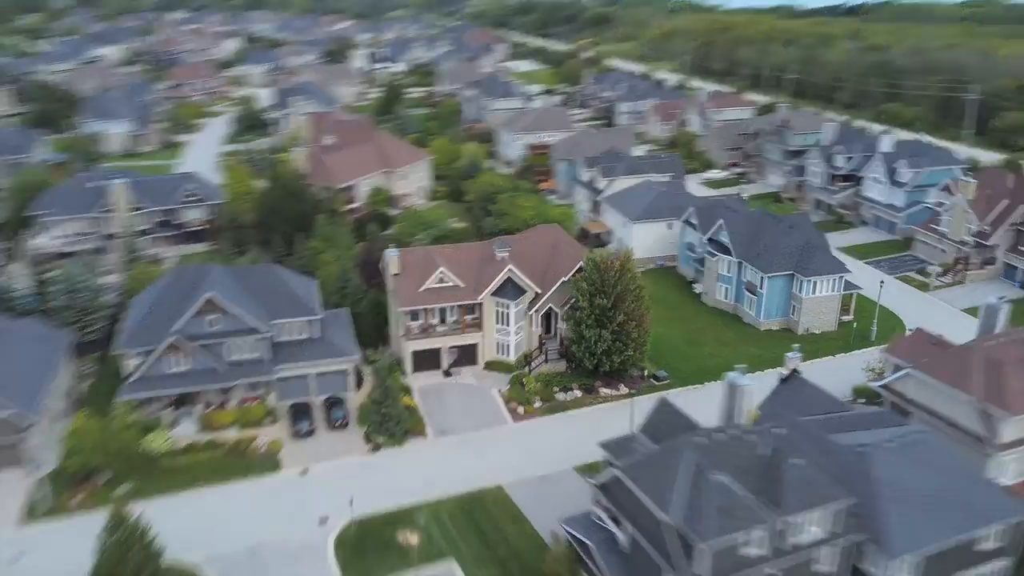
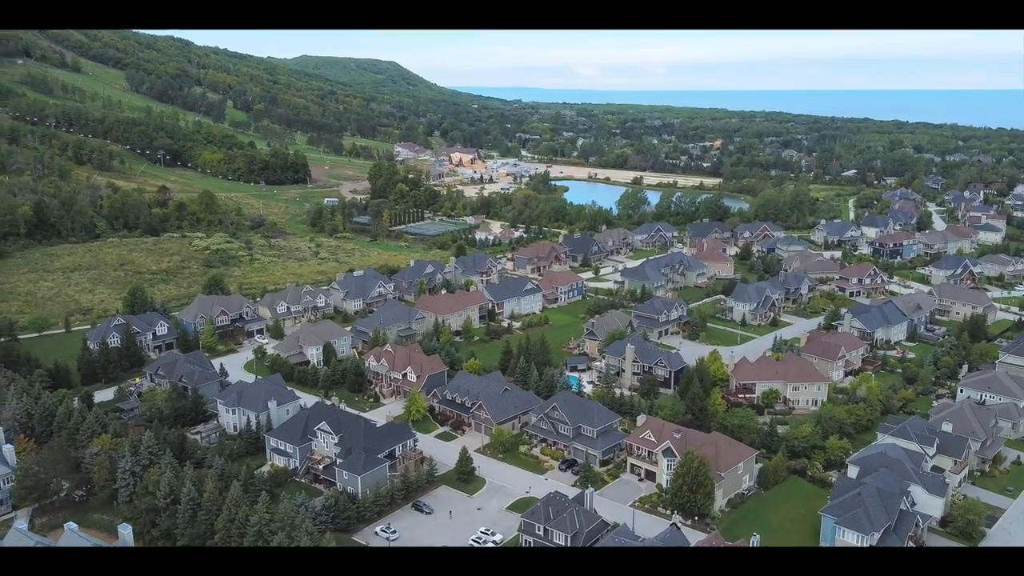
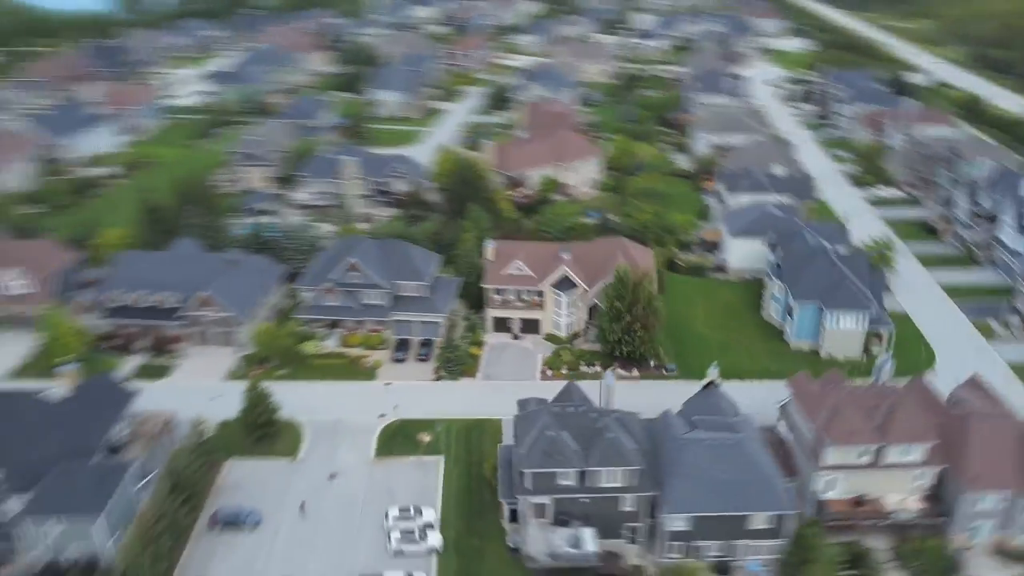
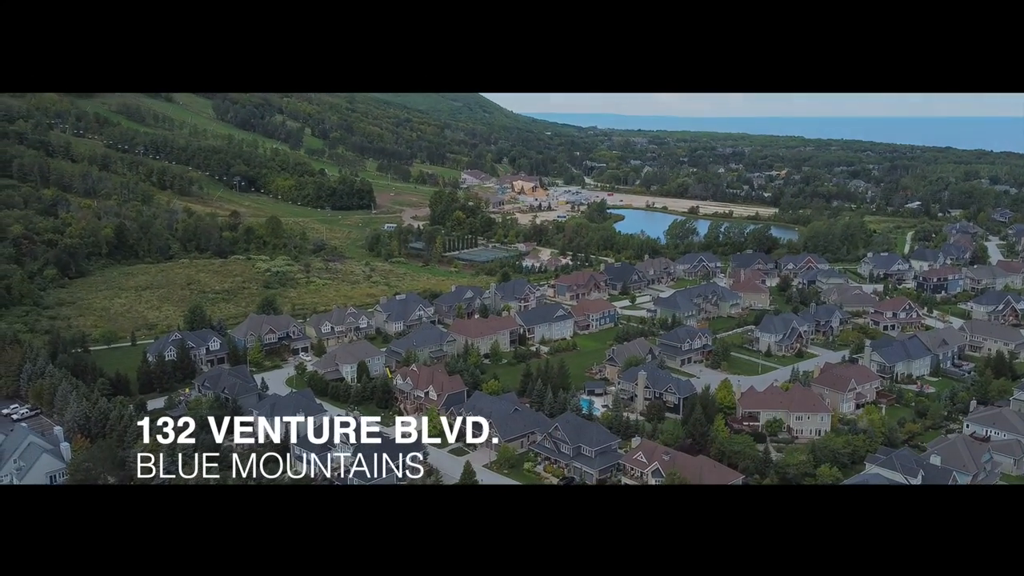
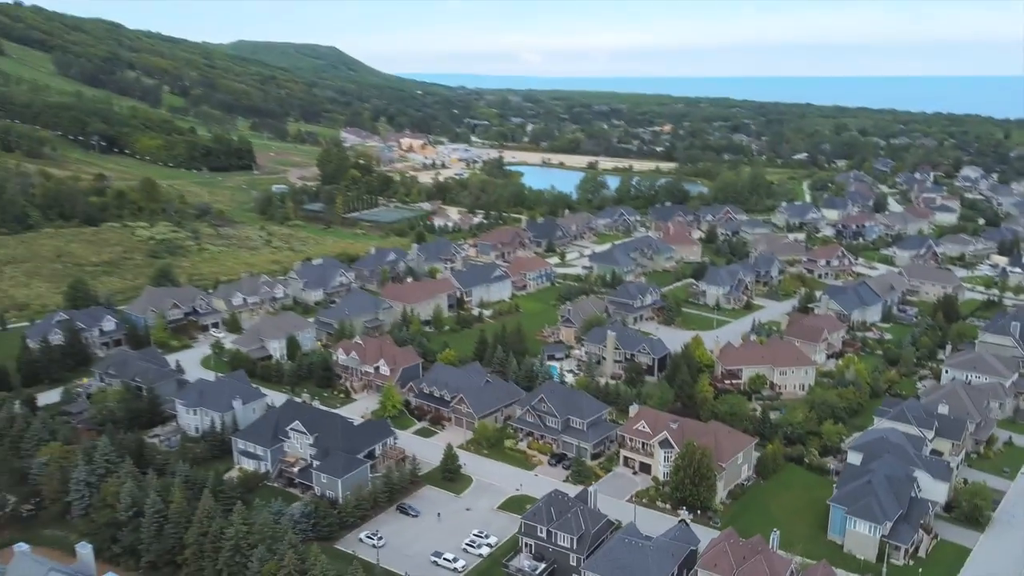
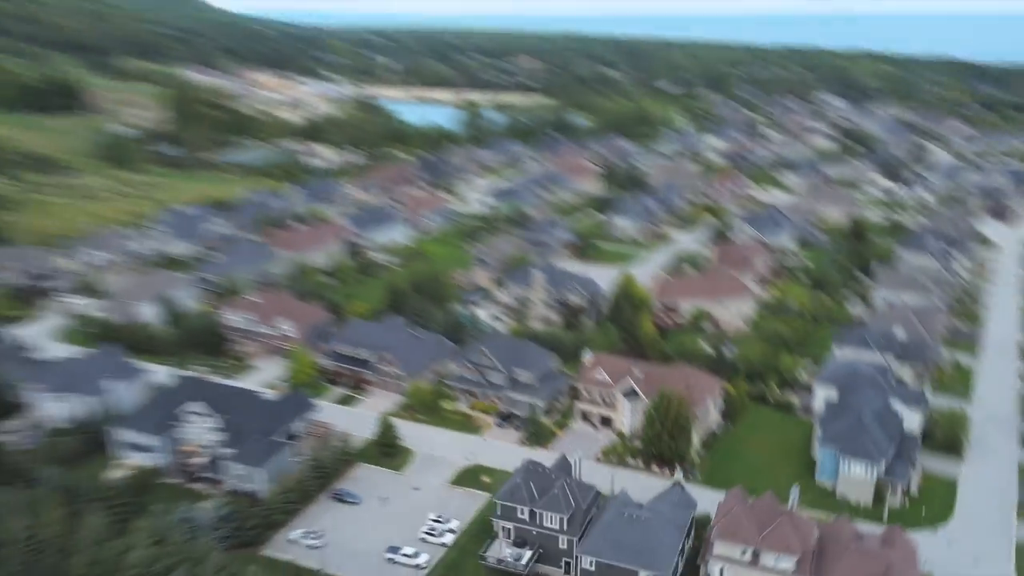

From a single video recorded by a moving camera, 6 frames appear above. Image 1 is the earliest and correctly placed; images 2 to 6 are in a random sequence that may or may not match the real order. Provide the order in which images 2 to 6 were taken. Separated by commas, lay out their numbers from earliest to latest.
3, 6, 5, 2, 4
